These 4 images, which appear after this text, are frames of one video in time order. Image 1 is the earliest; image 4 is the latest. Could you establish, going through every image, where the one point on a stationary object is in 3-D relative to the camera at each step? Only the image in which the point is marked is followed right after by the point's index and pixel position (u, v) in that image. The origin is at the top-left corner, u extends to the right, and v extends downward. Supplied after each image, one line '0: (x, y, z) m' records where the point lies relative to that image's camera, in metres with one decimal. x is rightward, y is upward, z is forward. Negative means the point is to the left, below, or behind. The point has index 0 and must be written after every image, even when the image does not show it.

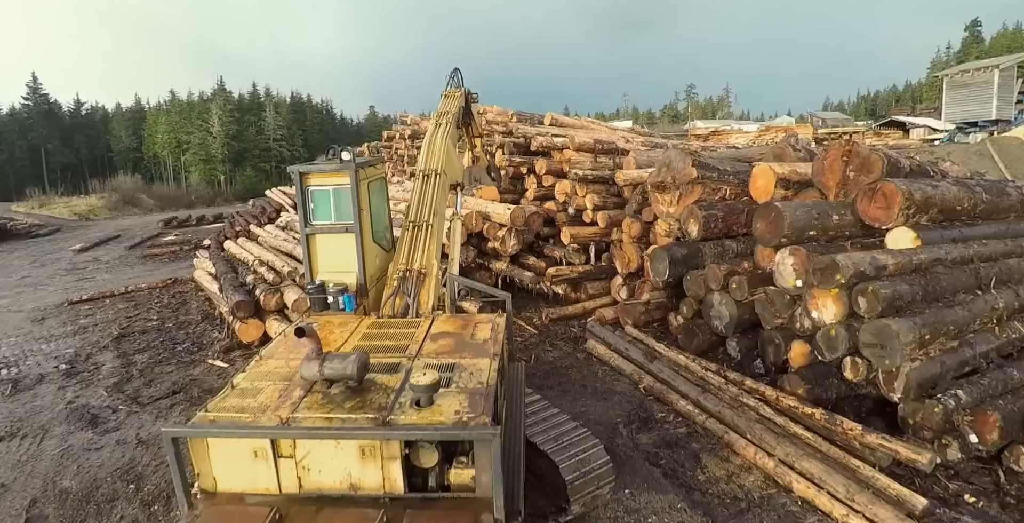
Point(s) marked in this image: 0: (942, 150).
0: (+10.6, +2.7, +12.3) m
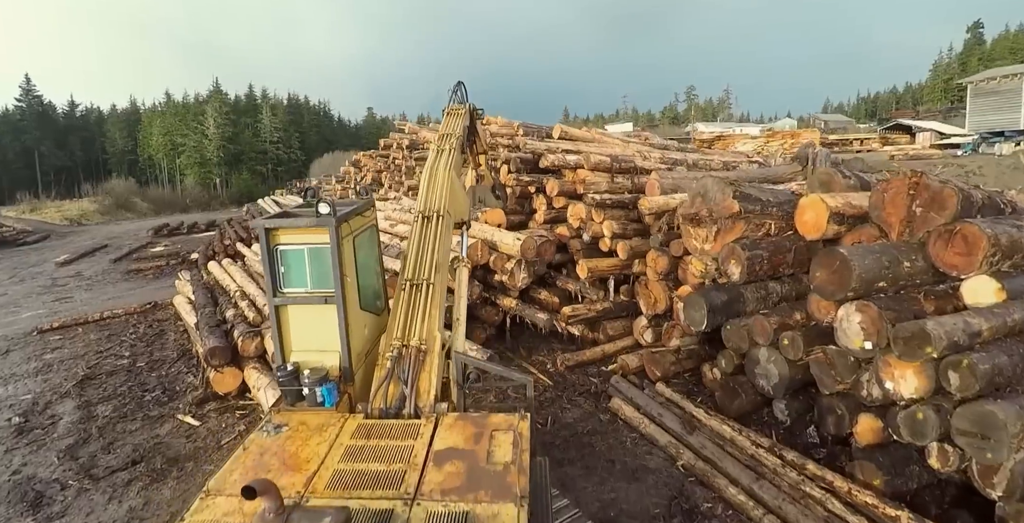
0: (+10.7, +2.3, +11.7) m
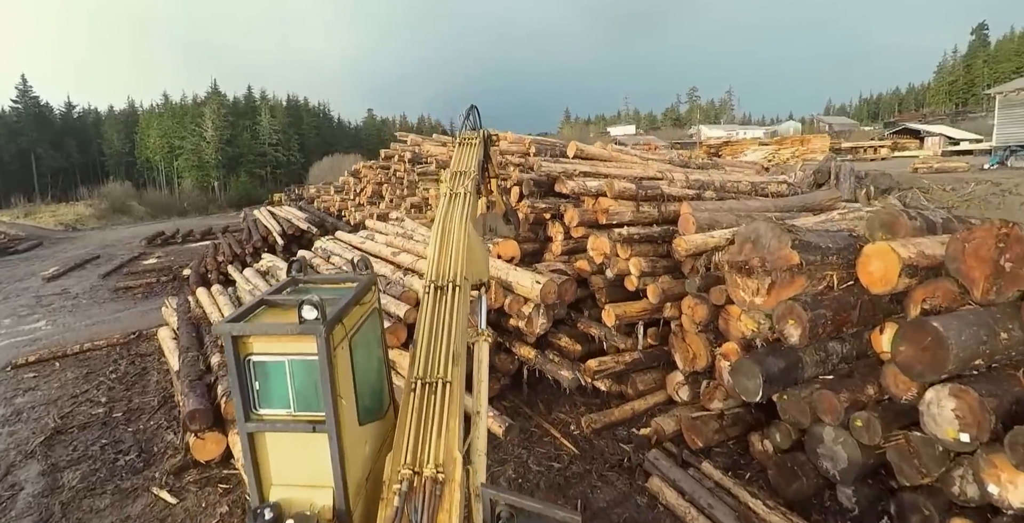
0: (+10.9, +1.8, +11.1) m
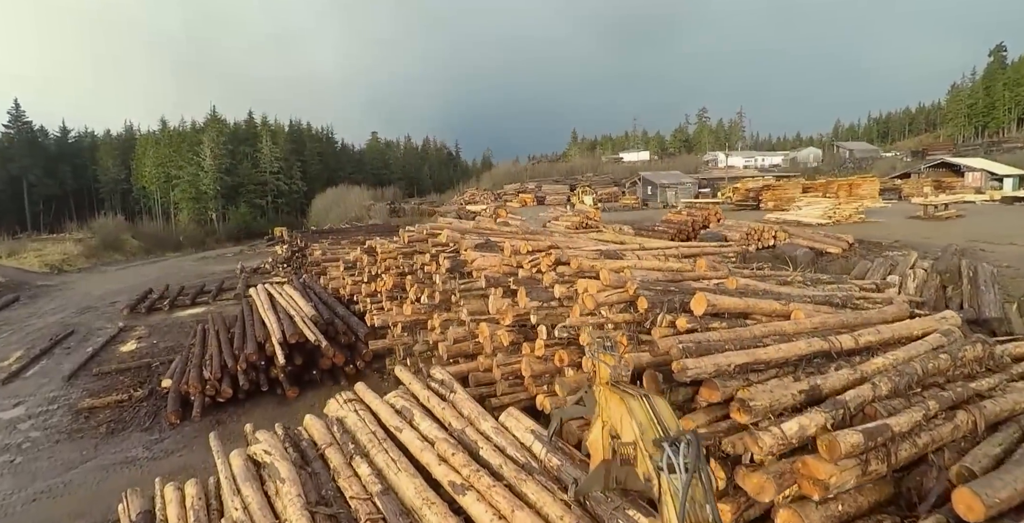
0: (+12.0, -0.5, +8.9) m
